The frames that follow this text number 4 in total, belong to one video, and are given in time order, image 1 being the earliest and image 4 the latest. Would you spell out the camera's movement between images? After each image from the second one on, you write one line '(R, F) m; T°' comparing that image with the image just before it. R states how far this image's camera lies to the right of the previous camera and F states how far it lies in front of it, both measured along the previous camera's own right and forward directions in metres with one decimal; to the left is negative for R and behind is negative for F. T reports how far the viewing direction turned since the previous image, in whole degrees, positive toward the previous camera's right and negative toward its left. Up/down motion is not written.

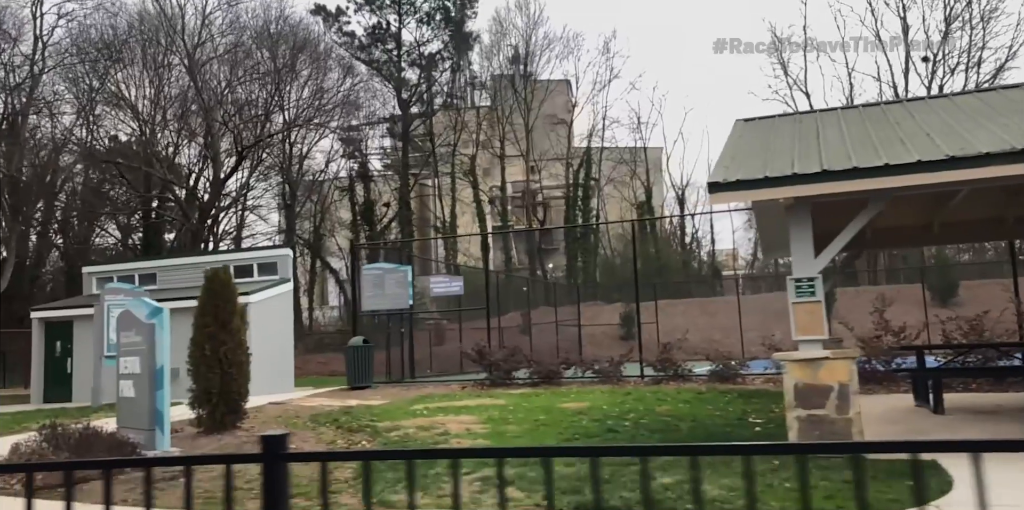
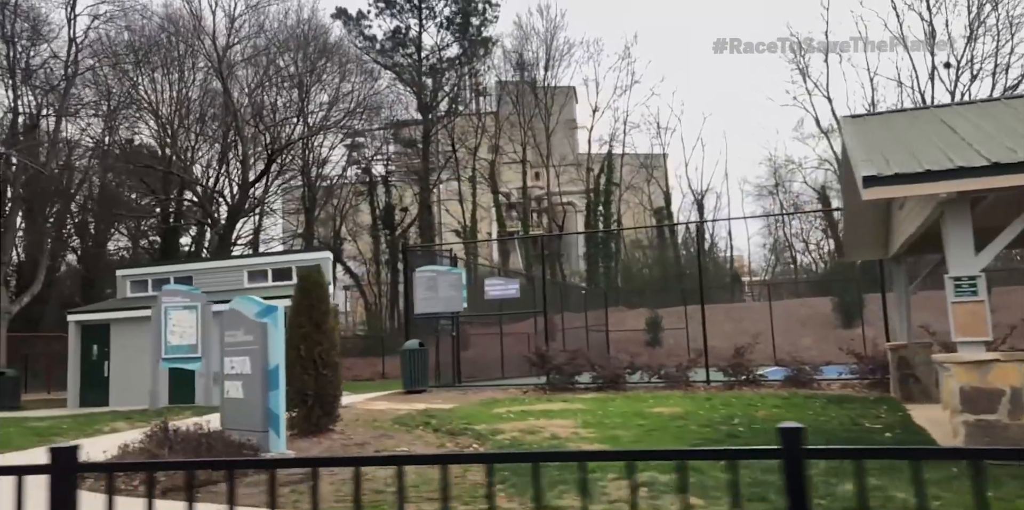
(-1.0, +0.2) m; 0°
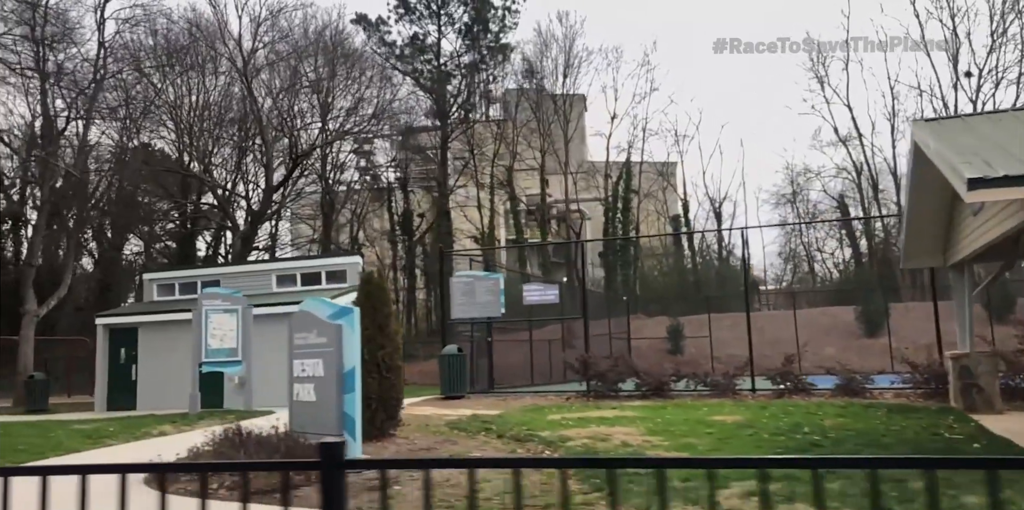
(-0.6, +0.1) m; -1°
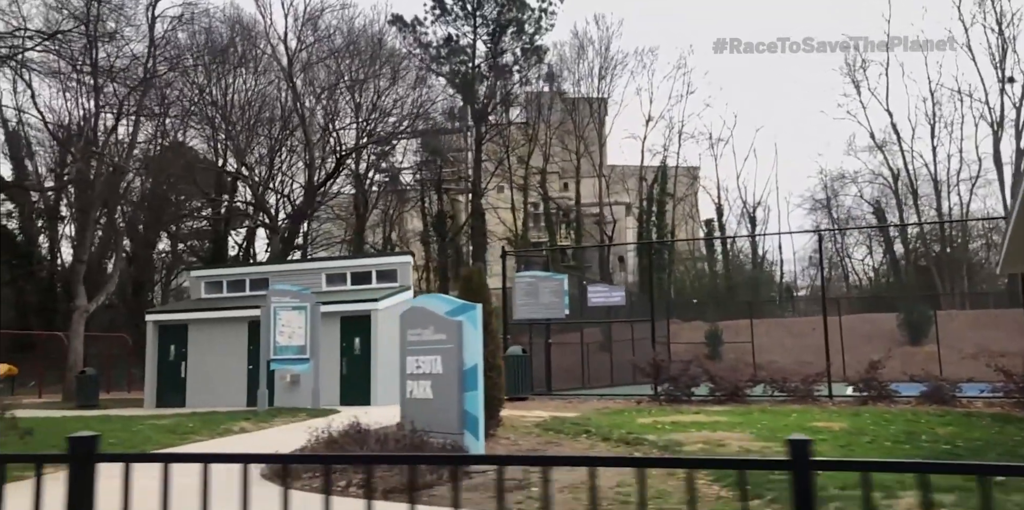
(-0.9, +0.2) m; -1°
